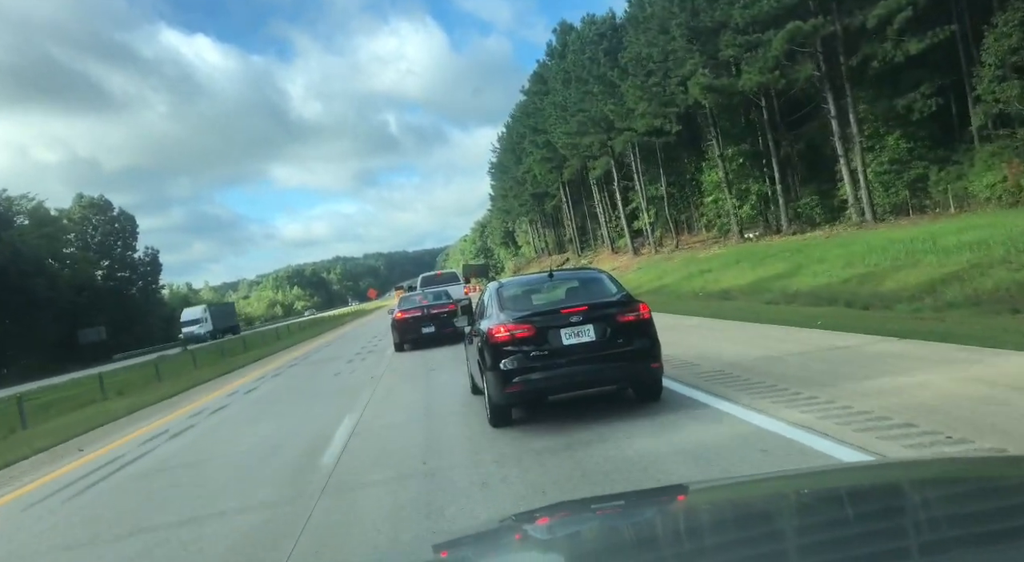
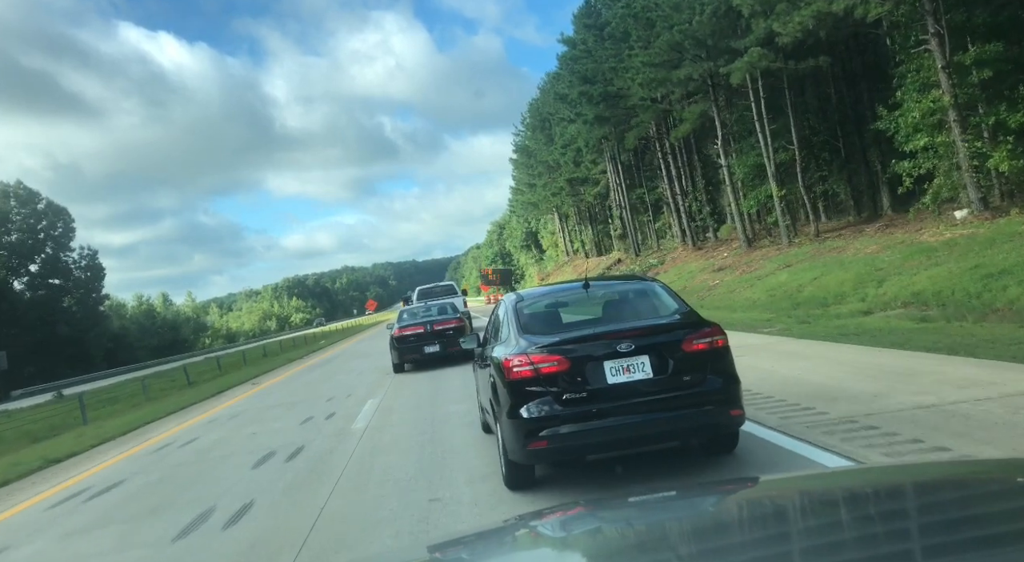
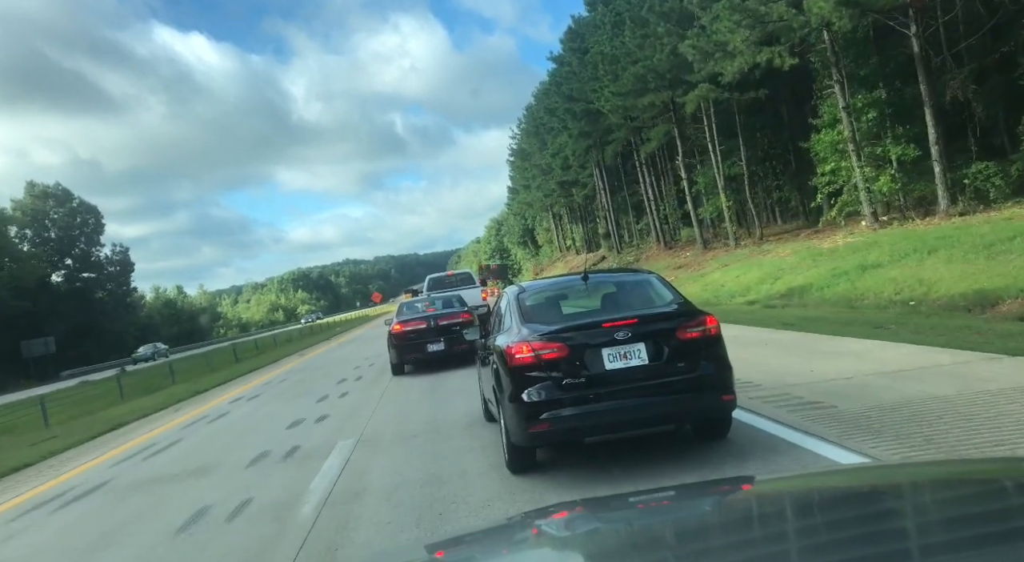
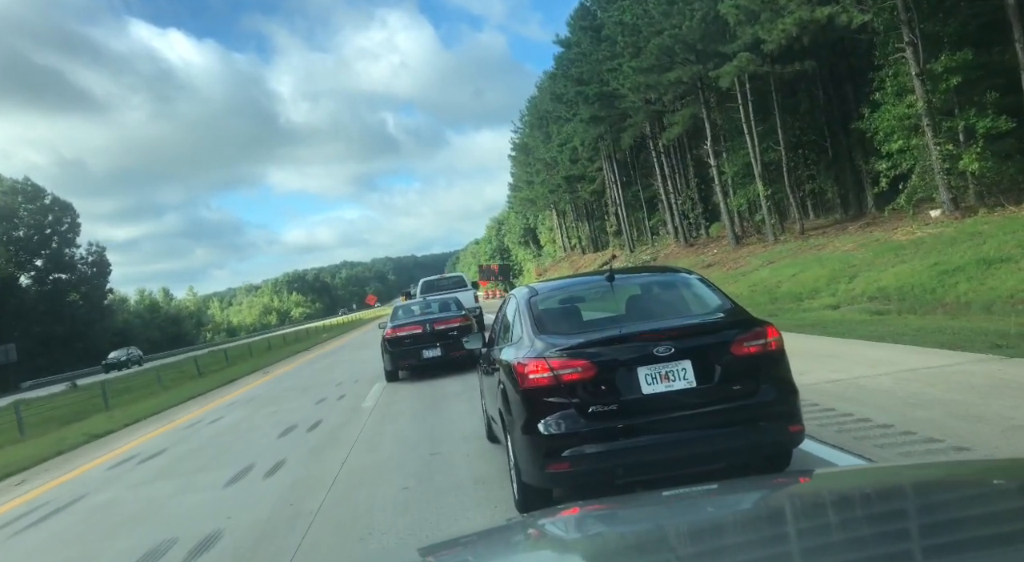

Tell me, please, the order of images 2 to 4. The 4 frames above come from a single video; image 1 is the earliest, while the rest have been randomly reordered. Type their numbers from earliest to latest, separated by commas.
3, 4, 2
